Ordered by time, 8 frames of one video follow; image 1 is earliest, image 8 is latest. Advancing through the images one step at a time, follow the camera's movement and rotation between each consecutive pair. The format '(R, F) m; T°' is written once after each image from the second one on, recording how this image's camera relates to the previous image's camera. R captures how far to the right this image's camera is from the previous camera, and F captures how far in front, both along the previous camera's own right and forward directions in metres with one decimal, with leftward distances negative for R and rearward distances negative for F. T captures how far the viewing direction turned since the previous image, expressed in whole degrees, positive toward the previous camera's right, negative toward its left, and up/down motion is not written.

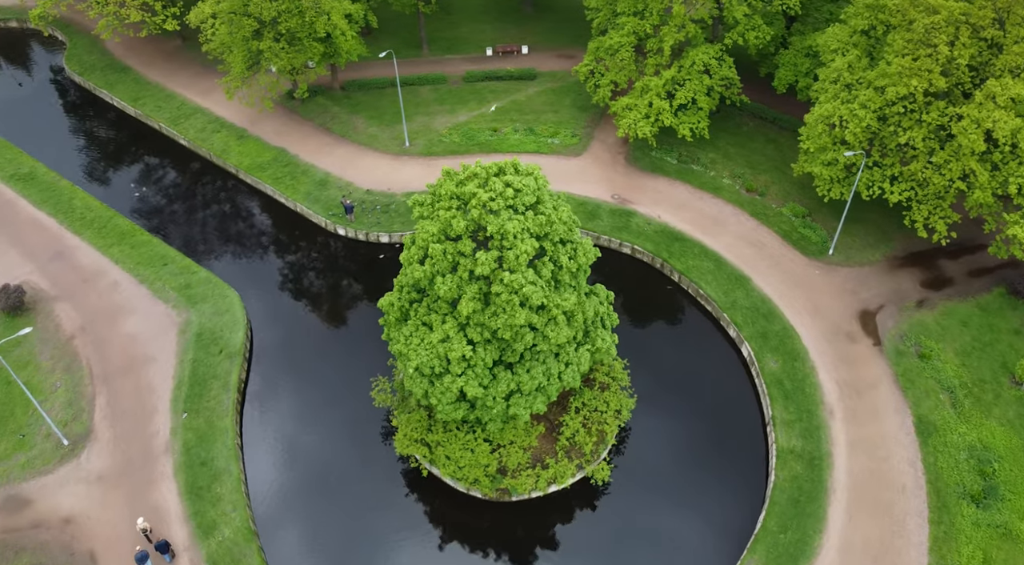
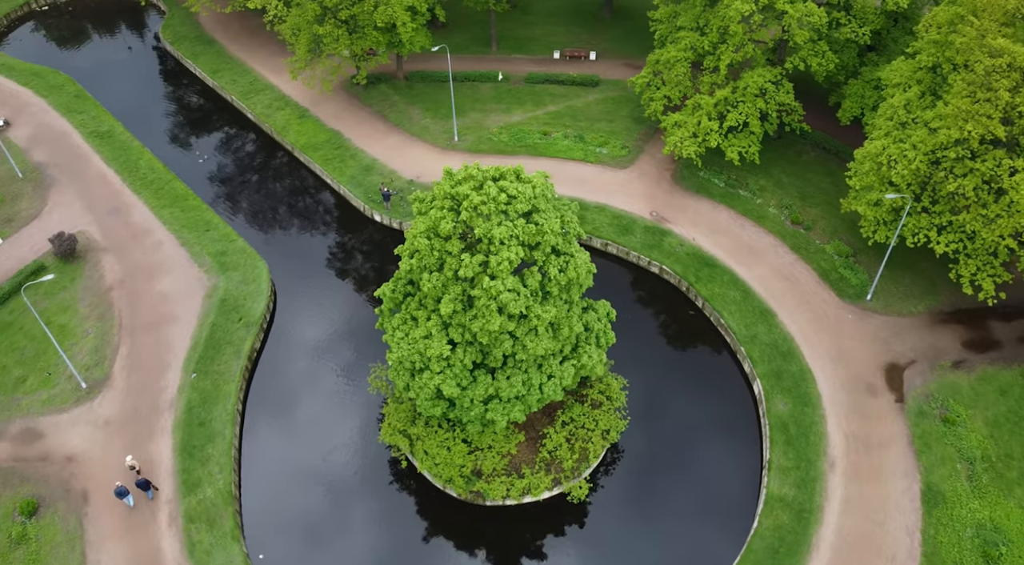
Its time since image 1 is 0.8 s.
(+3.8, +0.5) m; -6°
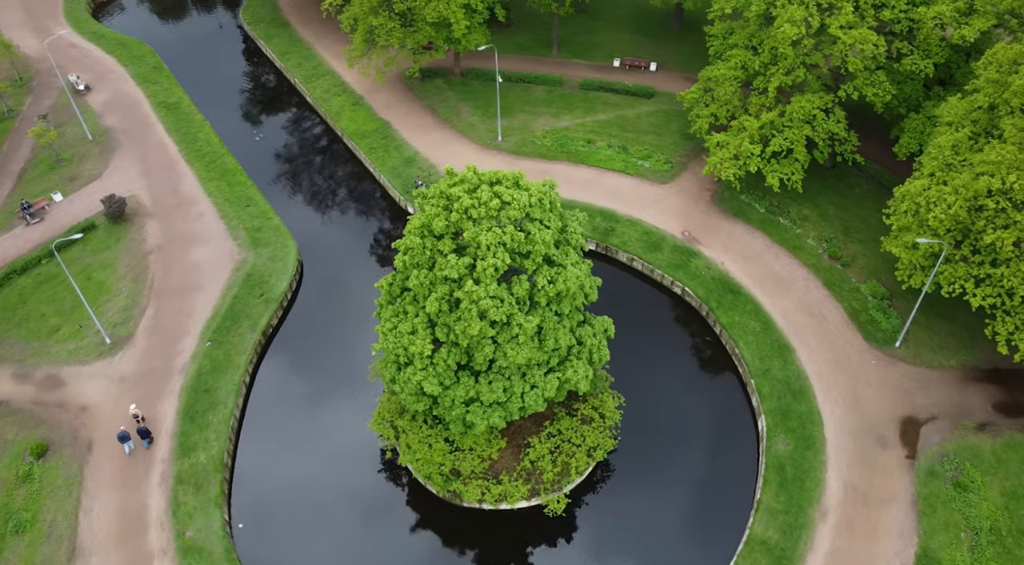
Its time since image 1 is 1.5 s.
(+3.3, +0.4) m; -5°
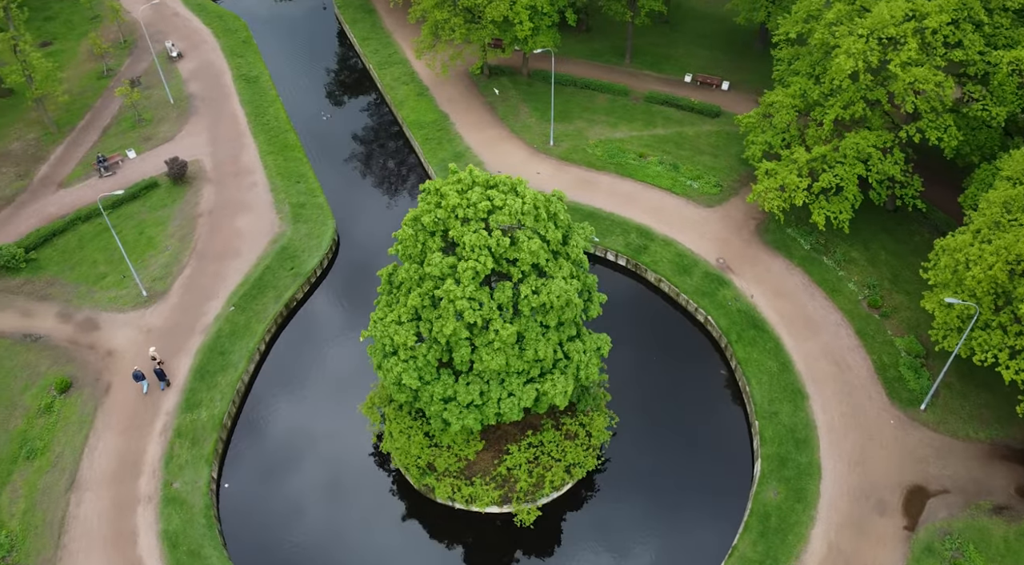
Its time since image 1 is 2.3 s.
(+4.0, +0.3) m; -7°
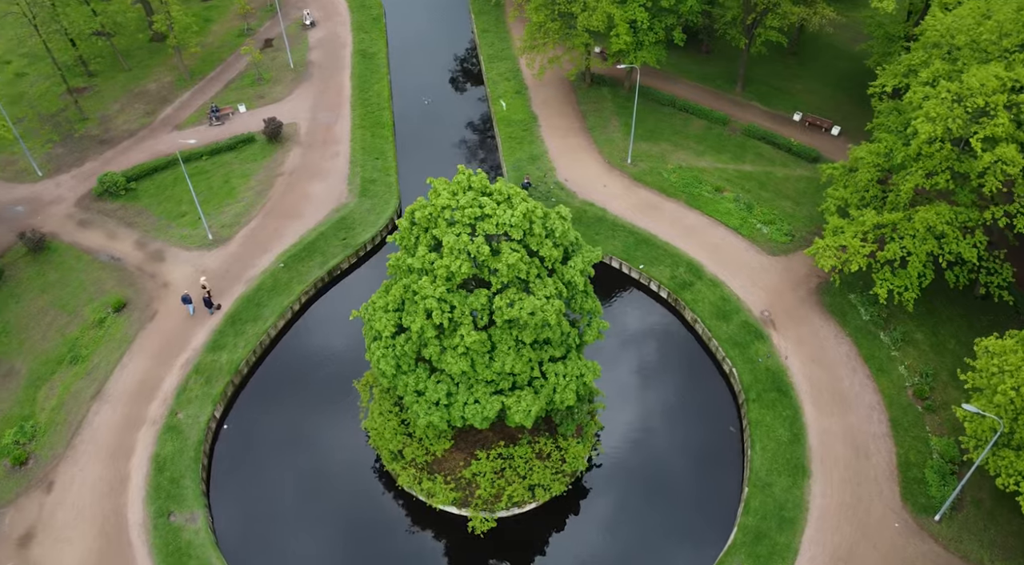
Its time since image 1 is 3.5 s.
(+6.0, +0.5) m; -10°
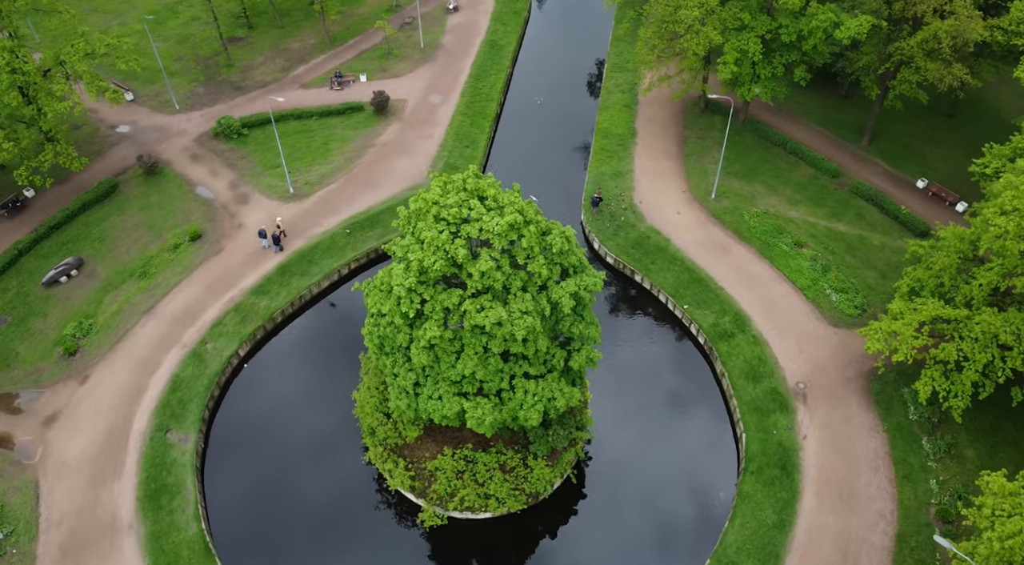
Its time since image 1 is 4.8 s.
(+6.7, +0.7) m; -11°
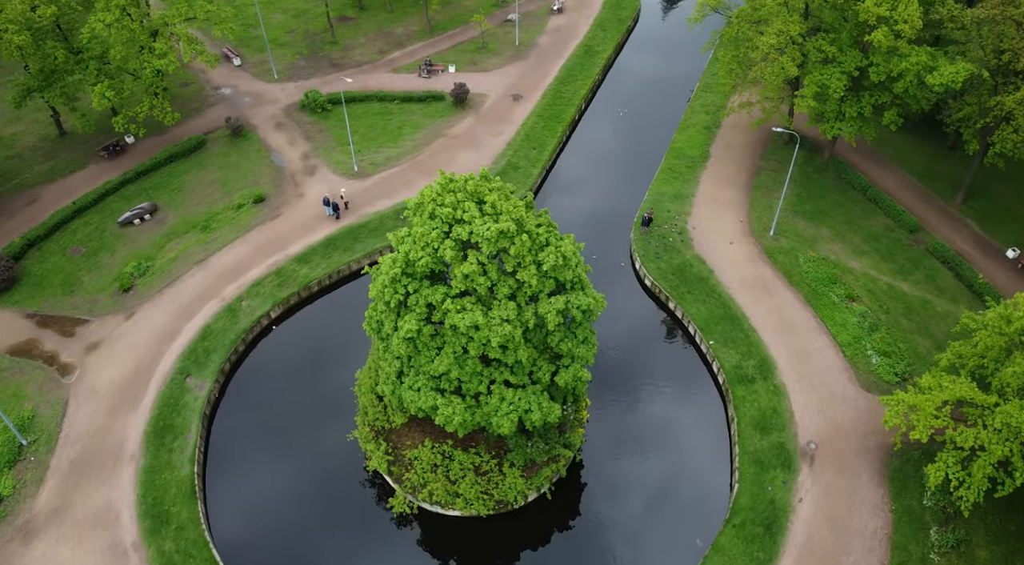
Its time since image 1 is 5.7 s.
(+5.0, +0.1) m; -8°
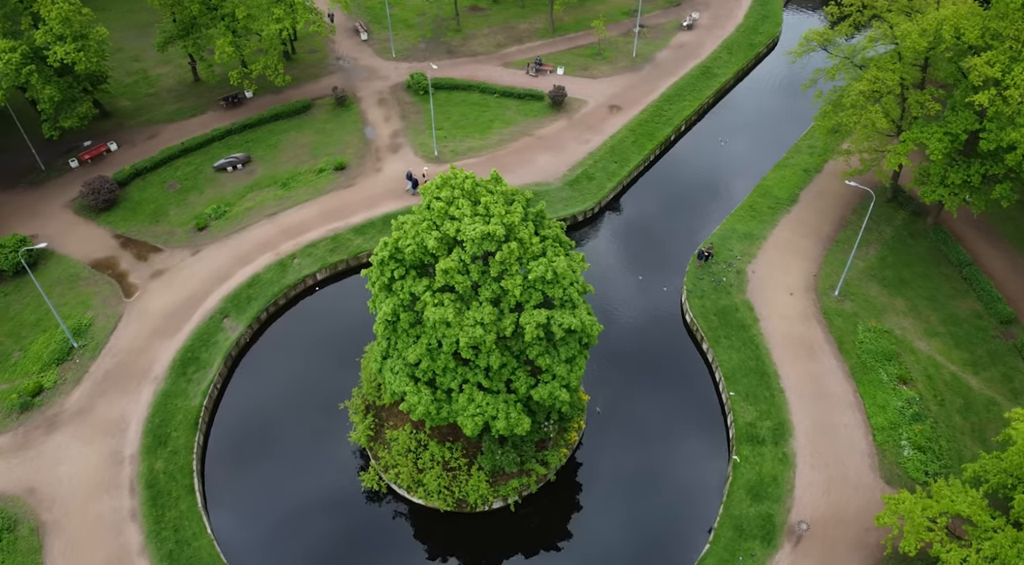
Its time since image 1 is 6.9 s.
(+6.3, +0.2) m; -10°
